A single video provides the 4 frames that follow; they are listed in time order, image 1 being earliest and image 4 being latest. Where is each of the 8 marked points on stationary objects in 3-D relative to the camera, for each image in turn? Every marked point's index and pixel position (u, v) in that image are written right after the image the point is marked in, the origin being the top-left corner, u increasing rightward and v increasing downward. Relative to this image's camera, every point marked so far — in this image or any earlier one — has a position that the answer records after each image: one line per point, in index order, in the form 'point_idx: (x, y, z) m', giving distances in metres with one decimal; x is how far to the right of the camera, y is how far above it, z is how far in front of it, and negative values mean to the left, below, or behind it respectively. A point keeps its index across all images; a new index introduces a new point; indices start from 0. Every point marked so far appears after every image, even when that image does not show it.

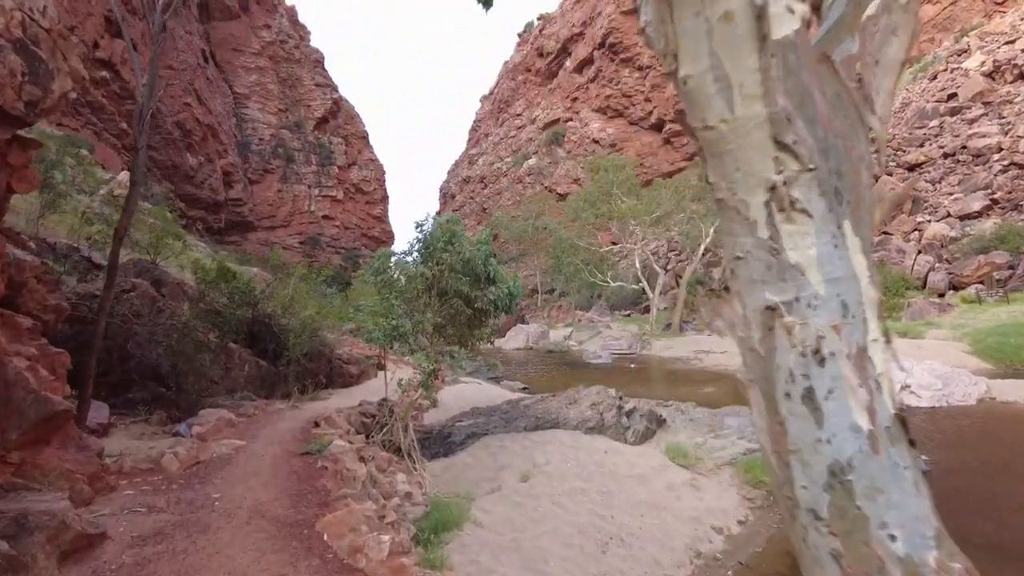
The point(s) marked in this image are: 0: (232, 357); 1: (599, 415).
0: (-3.8, -0.9, +8.9) m
1: (+1.1, -1.6, +8.1) m
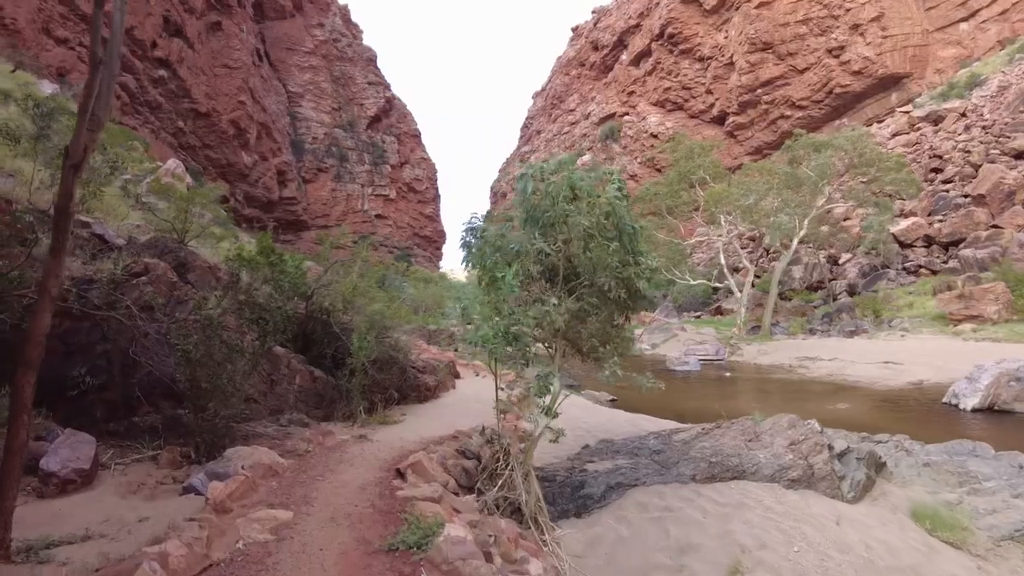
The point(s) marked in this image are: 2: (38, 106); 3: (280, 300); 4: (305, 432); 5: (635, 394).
0: (-2.4, -0.8, +6.6) m
1: (+2.5, -1.4, +5.5) m
2: (-5.7, +2.2, +7.9) m
3: (-2.5, -0.1, +7.0) m
4: (-1.8, -1.3, +5.8) m
5: (+3.0, -2.6, +15.6) m
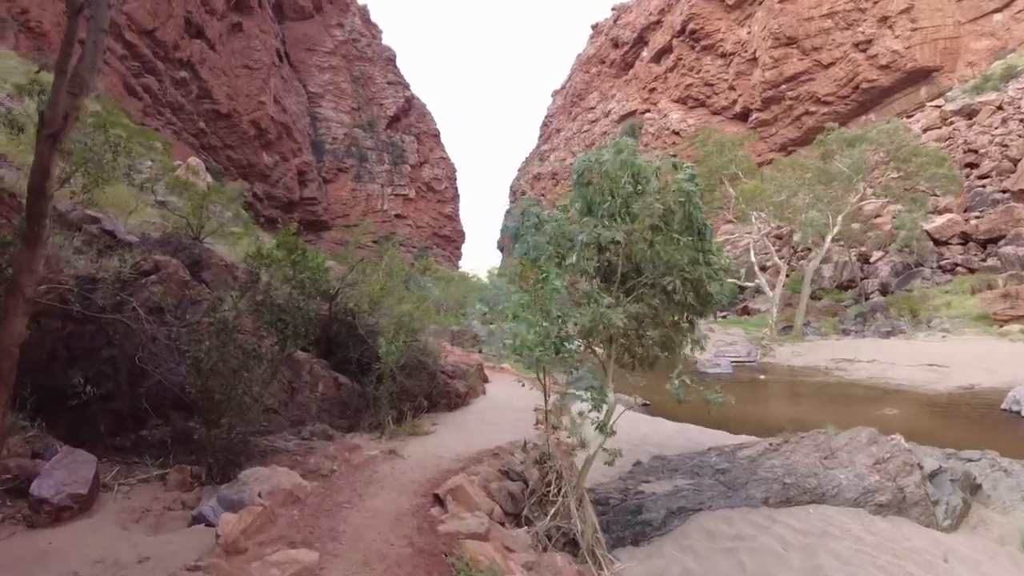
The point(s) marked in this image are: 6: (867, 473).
0: (-2.0, -0.8, +6.1) m
1: (+2.8, -1.4, +4.8) m
2: (-5.3, +2.2, +7.5) m
3: (-2.1, -0.1, +6.5) m
4: (-1.5, -1.3, +5.2) m
5: (+3.7, -2.6, +14.9) m
6: (+2.7, -1.4, +5.0) m
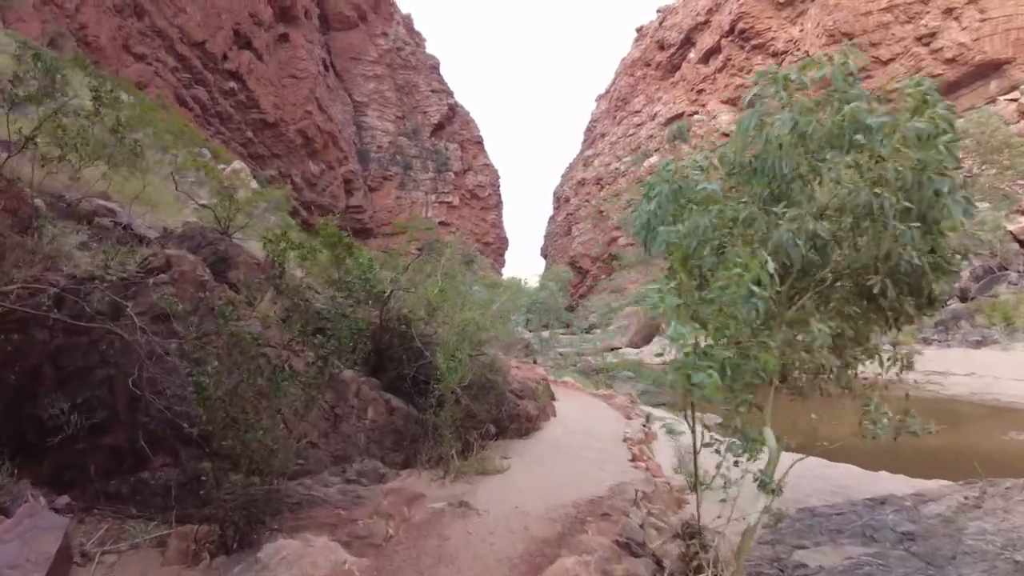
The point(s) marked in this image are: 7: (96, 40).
0: (-1.3, -0.8, +4.9) m
1: (+3.4, -1.4, +3.3) m
2: (-4.5, +2.2, +6.5) m
3: (-1.4, -0.1, +5.3) m
4: (-0.8, -1.3, +4.0) m
5: (+4.9, -2.7, +13.4) m
6: (+3.3, -1.4, +3.5) m
7: (-10.3, +6.2, +15.9) m
